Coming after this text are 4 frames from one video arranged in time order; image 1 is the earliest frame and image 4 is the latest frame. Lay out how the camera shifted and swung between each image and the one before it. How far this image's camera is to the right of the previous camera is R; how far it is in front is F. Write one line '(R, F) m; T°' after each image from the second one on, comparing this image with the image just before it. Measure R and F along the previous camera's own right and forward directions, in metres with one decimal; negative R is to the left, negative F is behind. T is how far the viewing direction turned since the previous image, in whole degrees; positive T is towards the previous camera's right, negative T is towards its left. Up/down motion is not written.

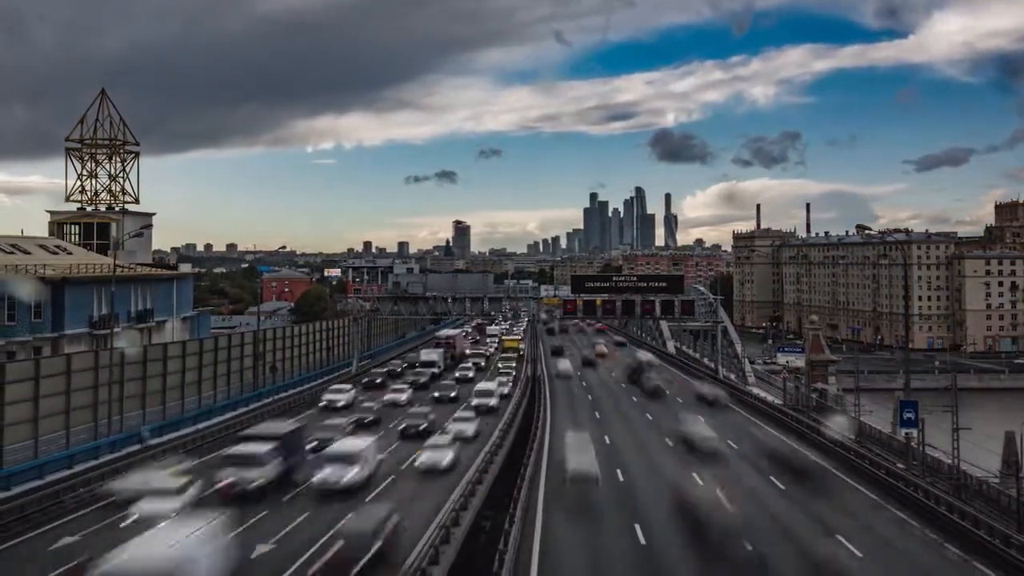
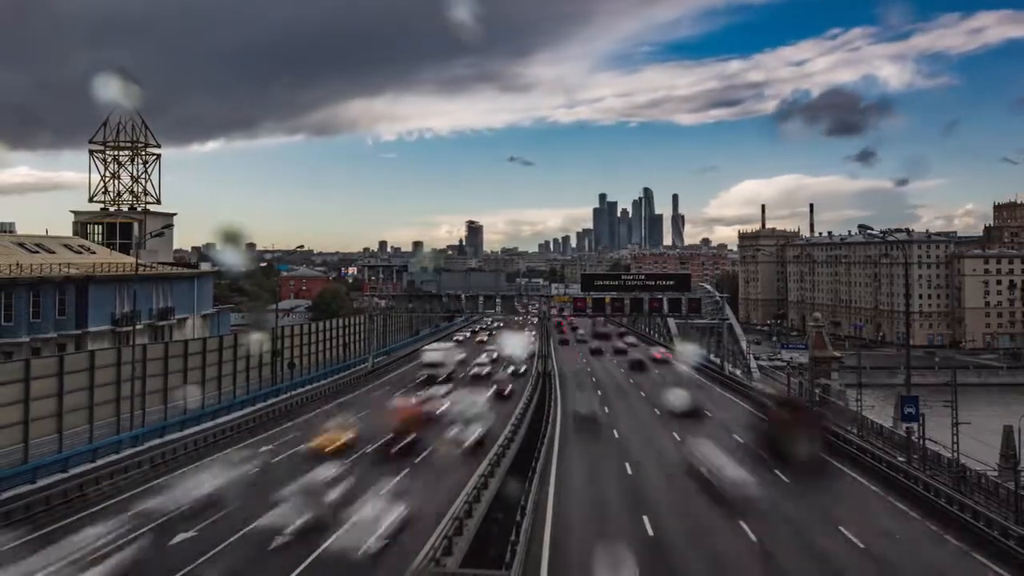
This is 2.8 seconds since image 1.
(0.0, -0.9) m; -1°
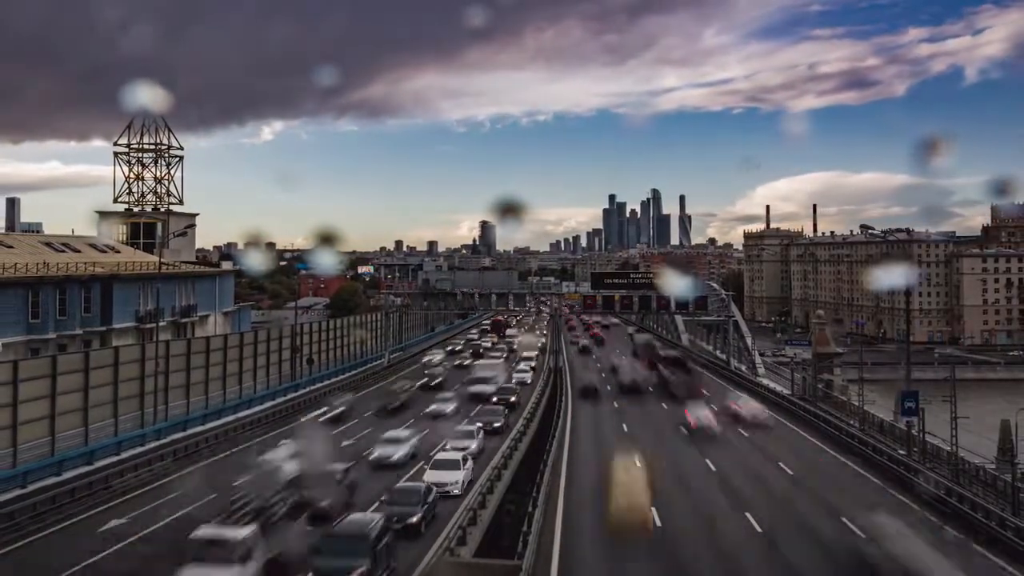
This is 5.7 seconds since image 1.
(0.0, -1.0) m; -1°
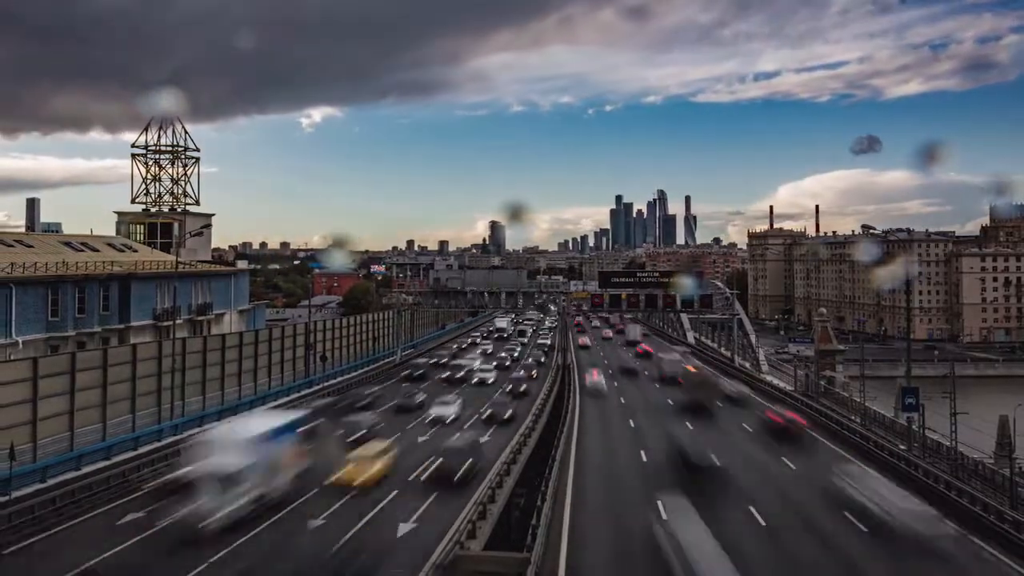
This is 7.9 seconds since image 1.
(0.0, -0.8) m; -1°
